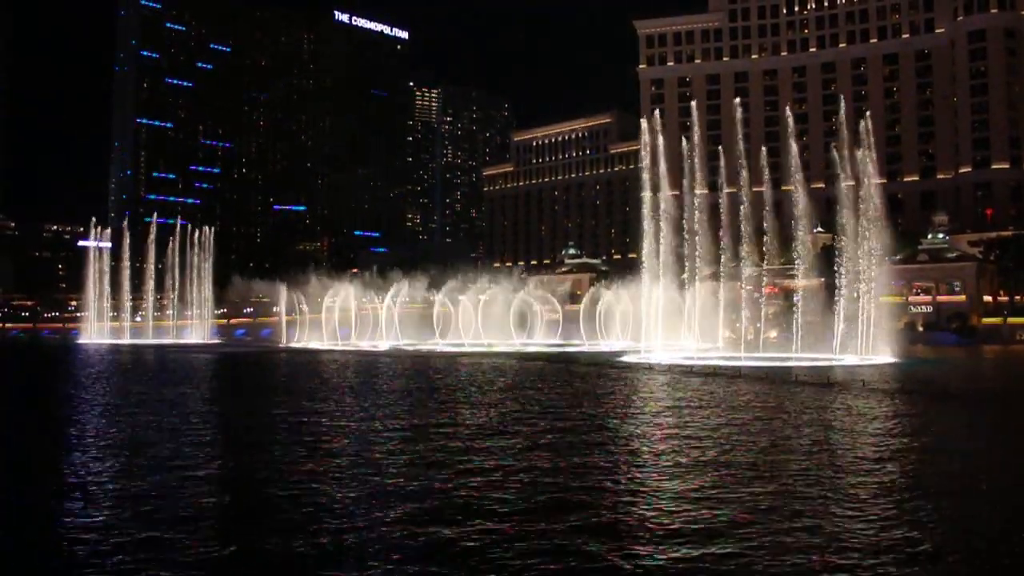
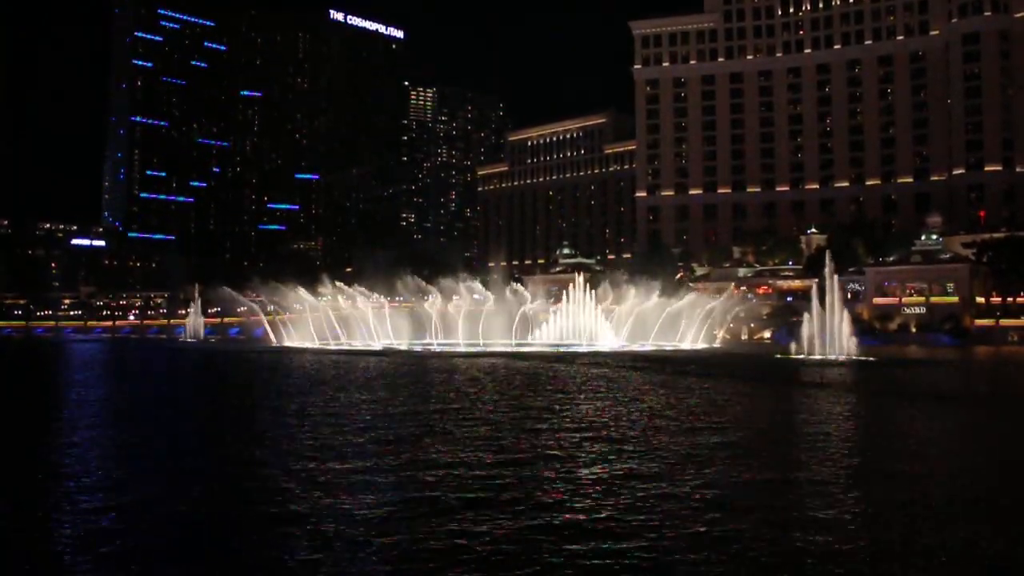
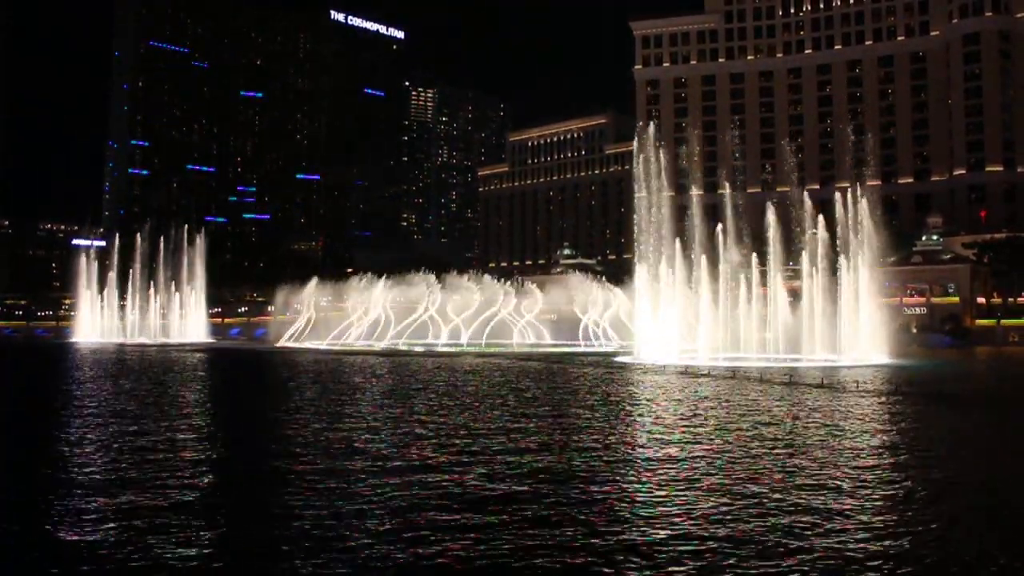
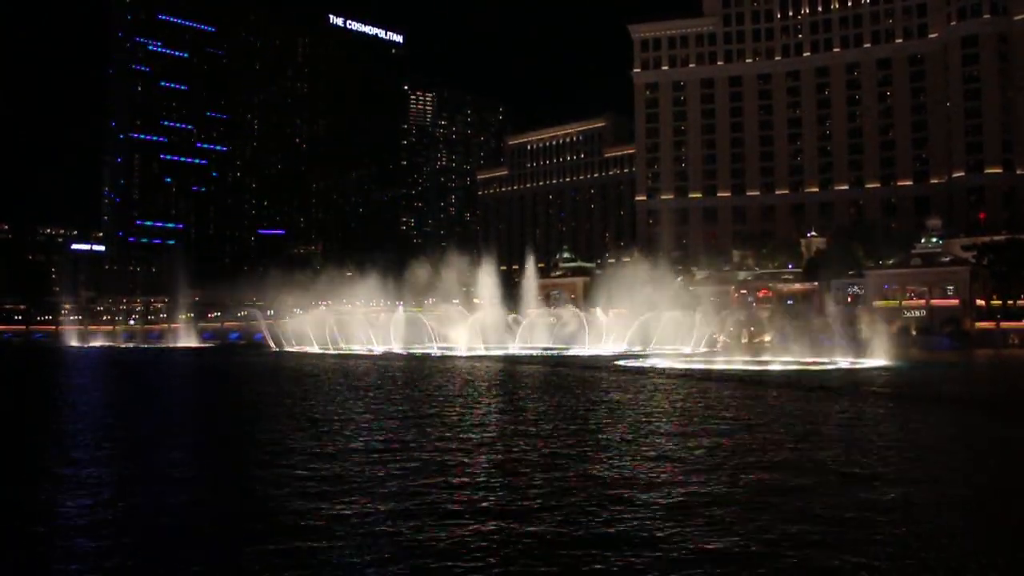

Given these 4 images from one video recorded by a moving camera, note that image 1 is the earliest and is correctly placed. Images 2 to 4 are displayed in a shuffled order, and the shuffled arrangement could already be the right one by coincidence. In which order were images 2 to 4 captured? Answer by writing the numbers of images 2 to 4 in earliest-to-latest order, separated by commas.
3, 4, 2
